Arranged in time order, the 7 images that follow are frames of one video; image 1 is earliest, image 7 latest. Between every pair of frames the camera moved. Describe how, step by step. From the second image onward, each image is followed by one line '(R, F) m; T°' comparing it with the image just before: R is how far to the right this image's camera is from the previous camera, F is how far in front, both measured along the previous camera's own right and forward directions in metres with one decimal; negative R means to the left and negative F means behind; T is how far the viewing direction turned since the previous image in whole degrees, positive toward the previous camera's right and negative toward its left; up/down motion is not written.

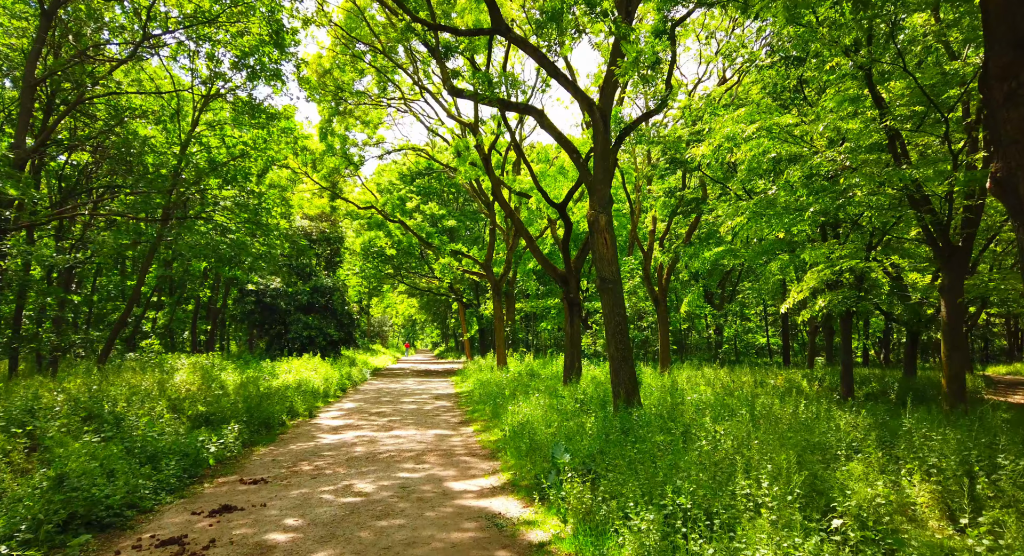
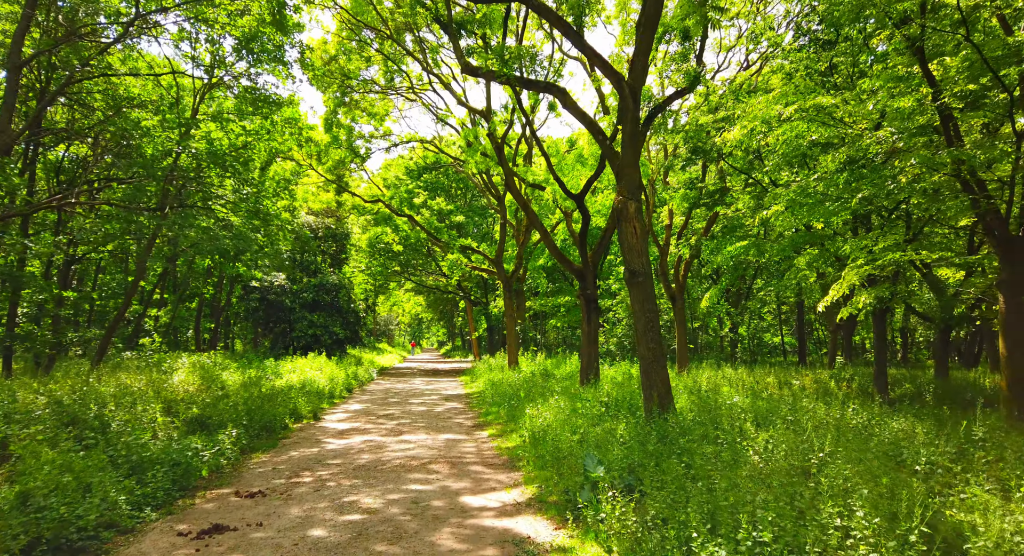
(-0.2, +0.8) m; 0°
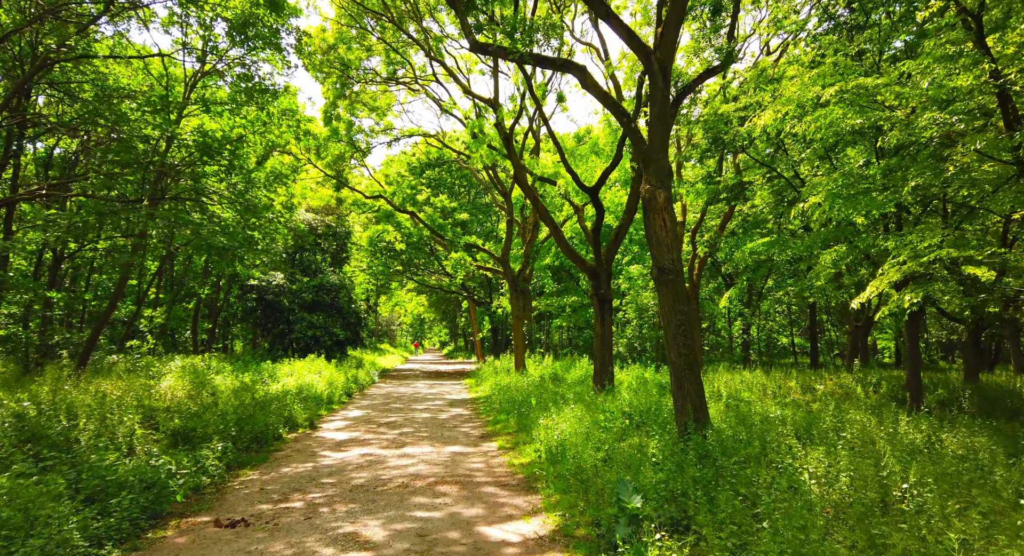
(-0.2, +0.9) m; 0°
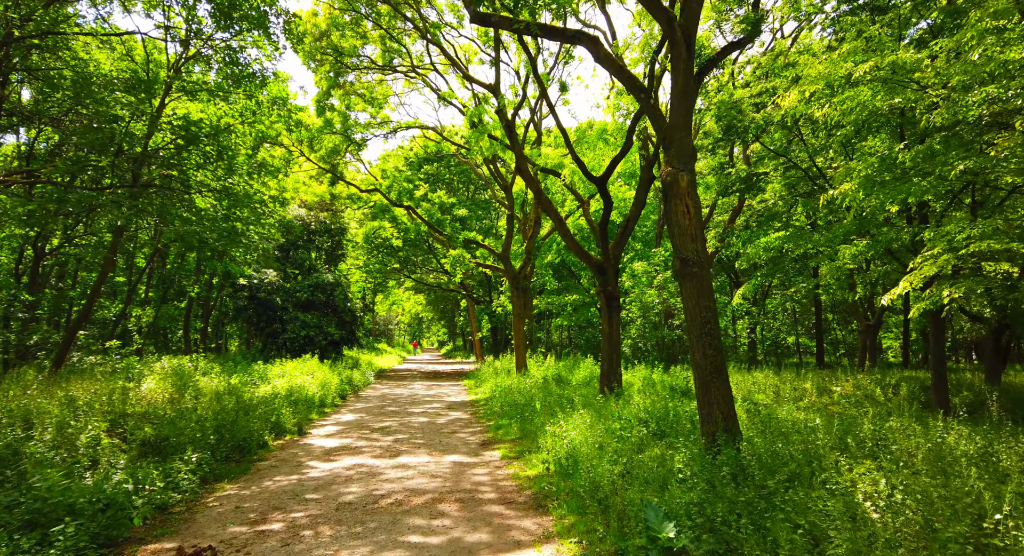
(-0.1, +0.8) m; 0°
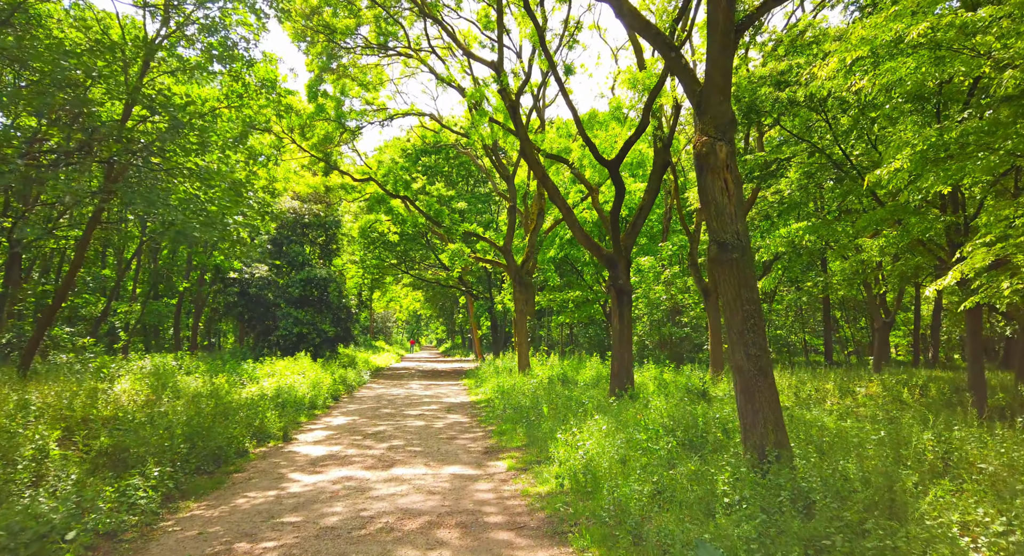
(-0.1, +1.0) m; 0°
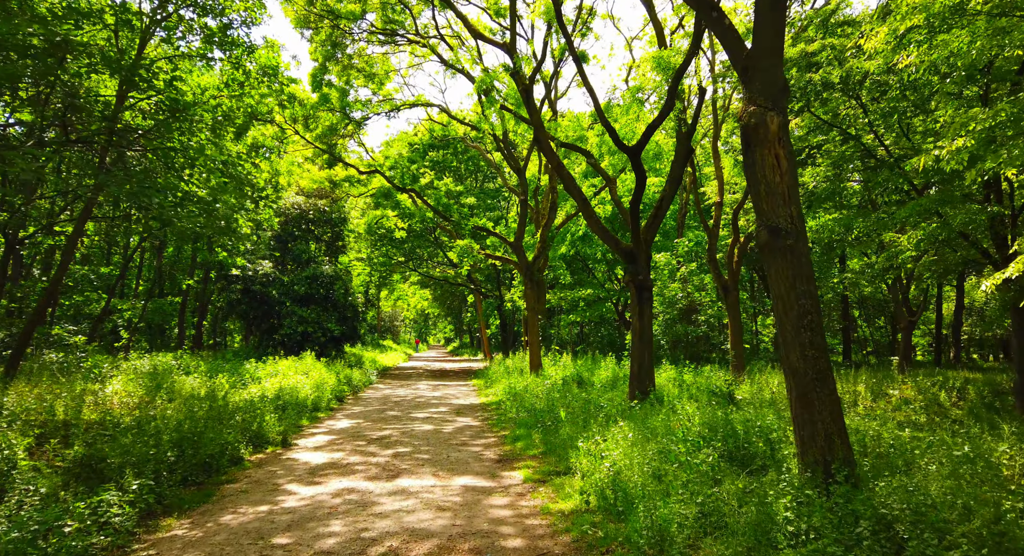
(-0.1, +0.7) m; -1°
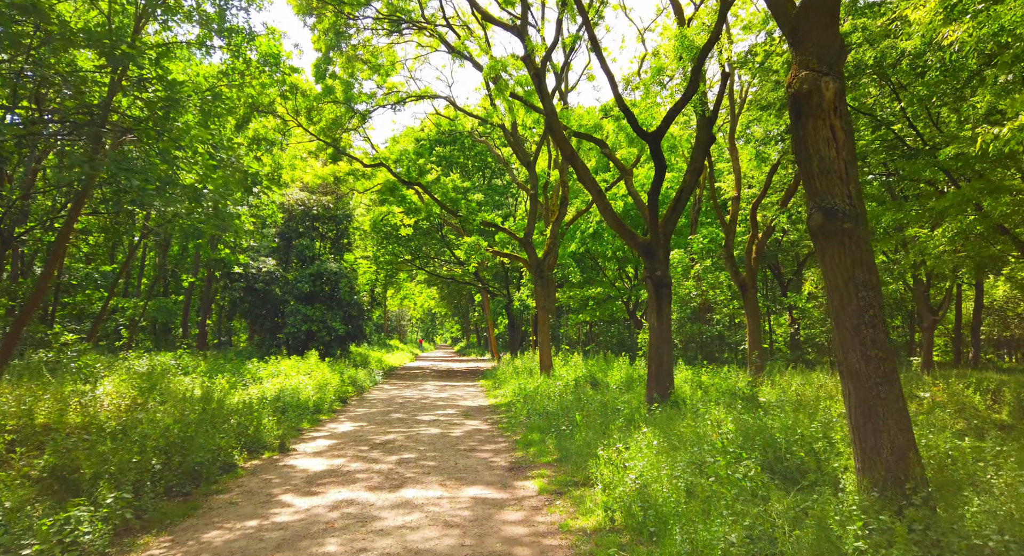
(-0.1, +0.6) m; -1°
